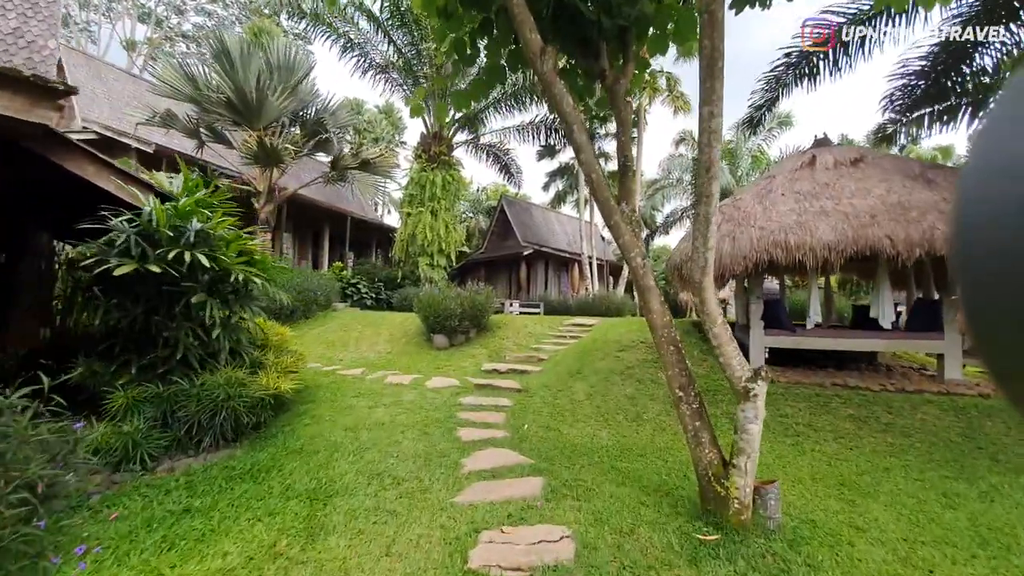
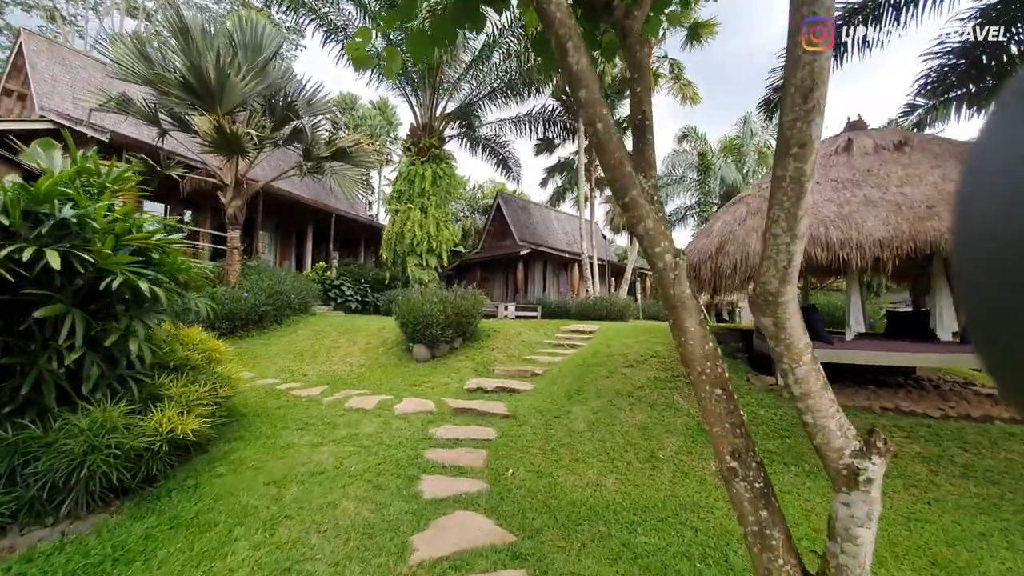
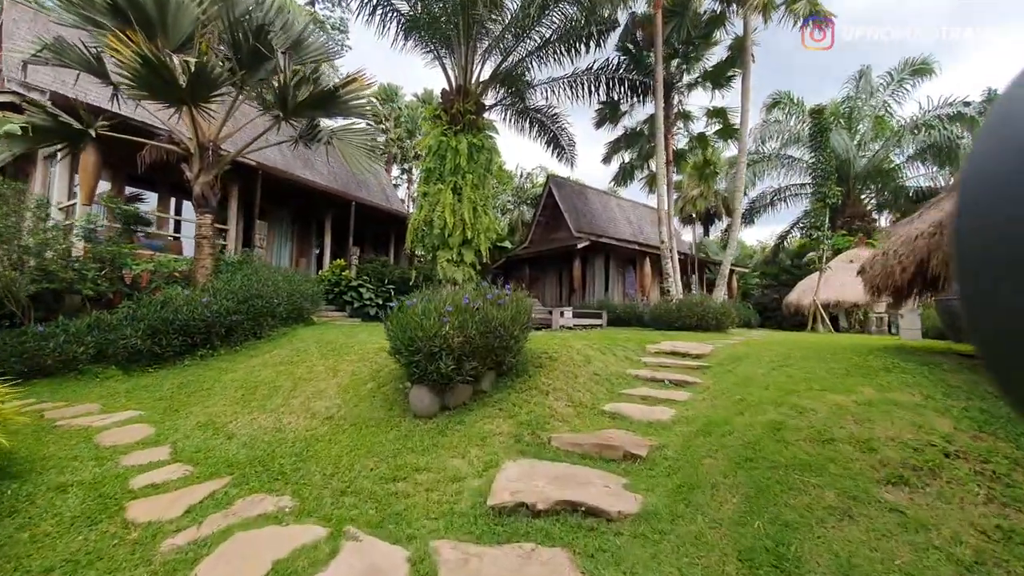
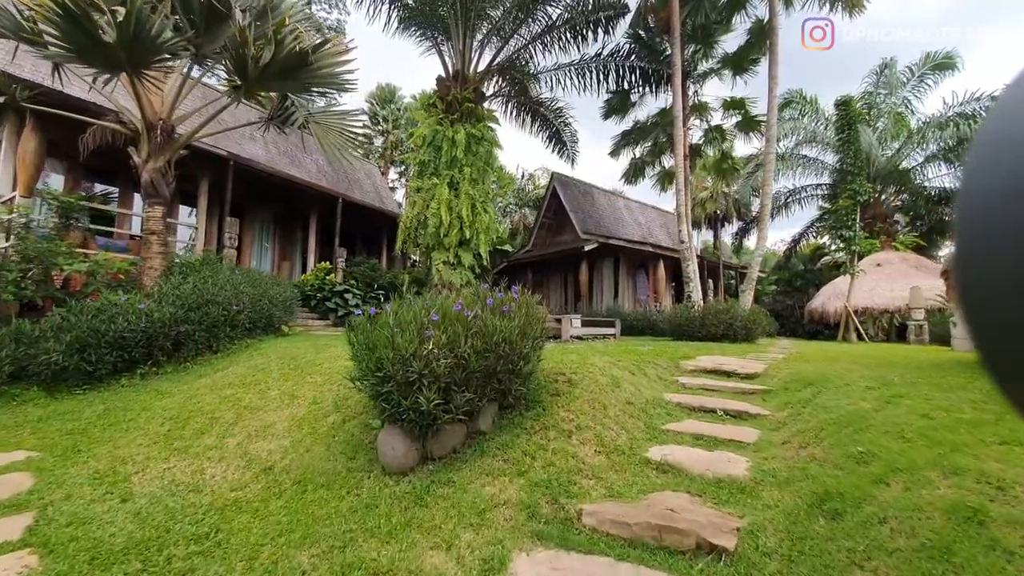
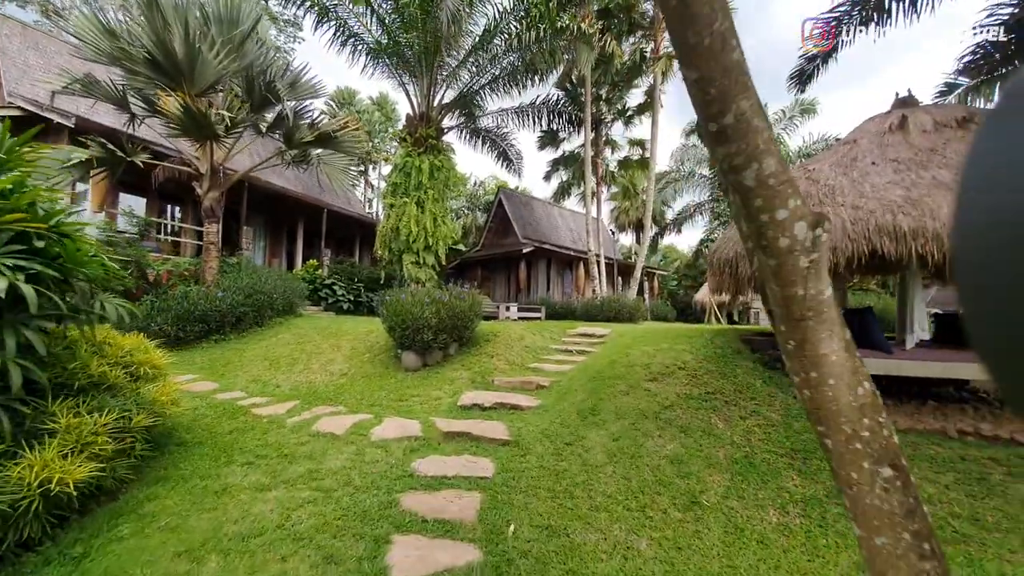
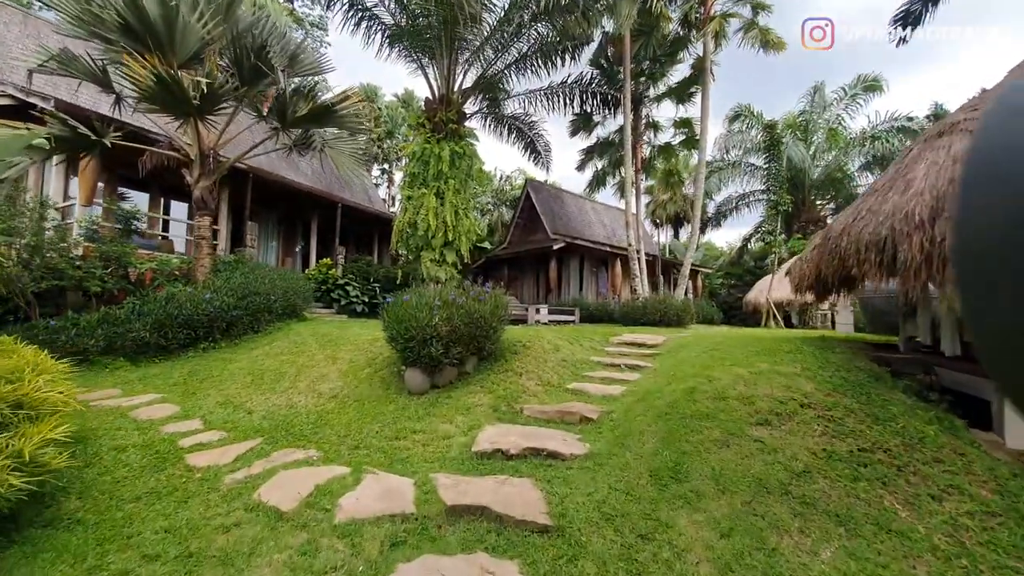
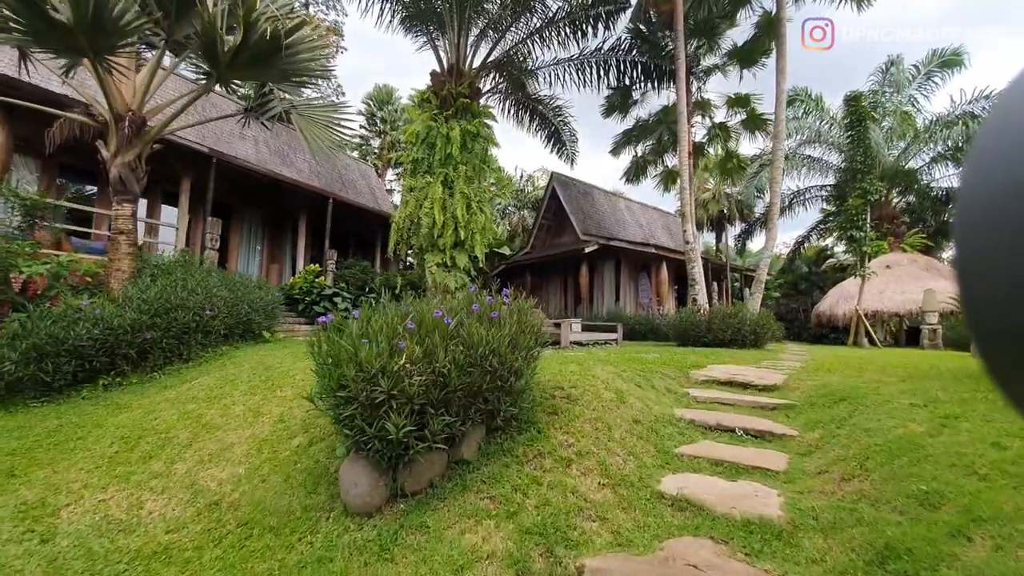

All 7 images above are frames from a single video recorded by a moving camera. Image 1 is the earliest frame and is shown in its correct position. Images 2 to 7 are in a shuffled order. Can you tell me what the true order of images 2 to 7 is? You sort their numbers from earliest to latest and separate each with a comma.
2, 5, 6, 3, 4, 7
